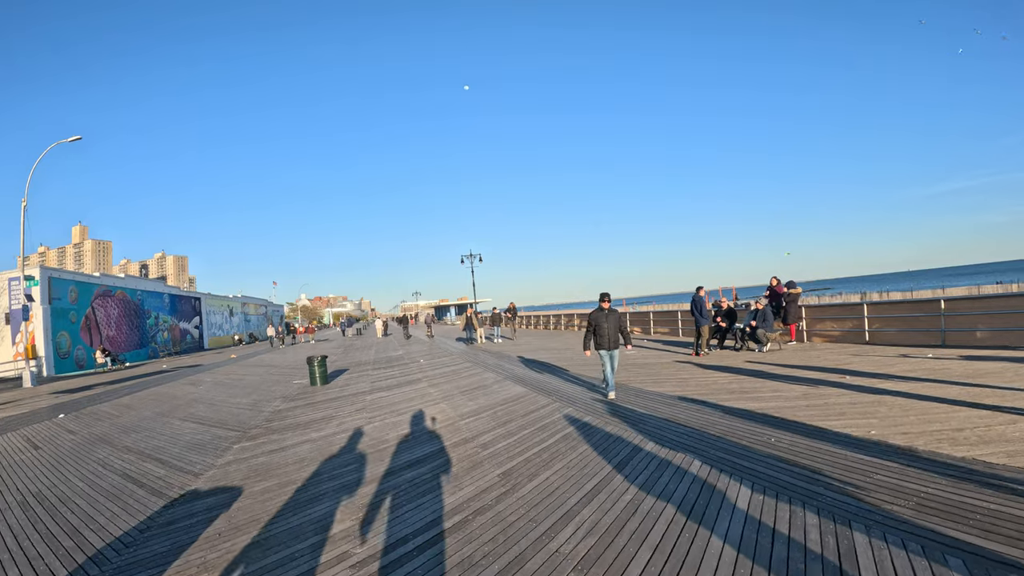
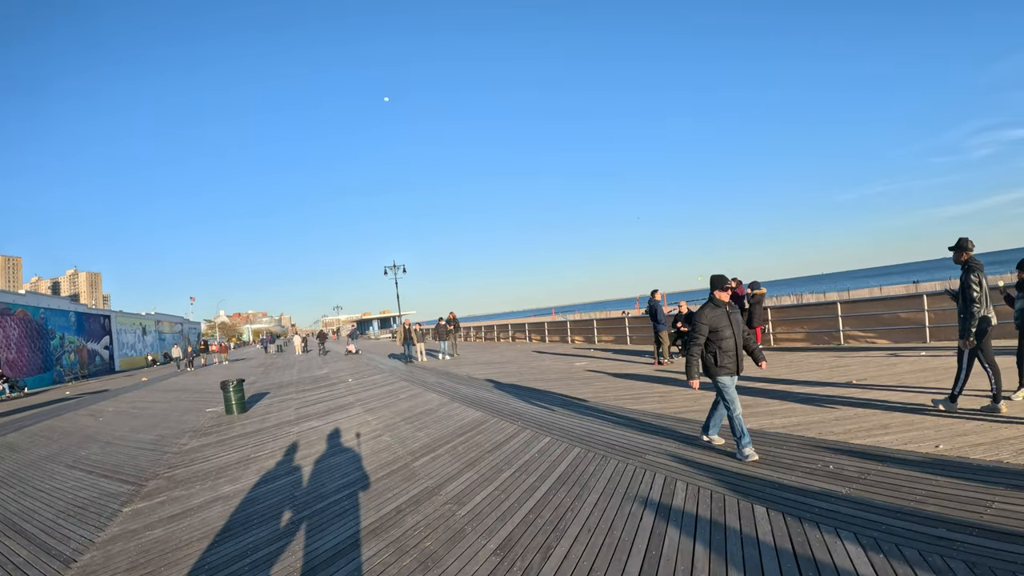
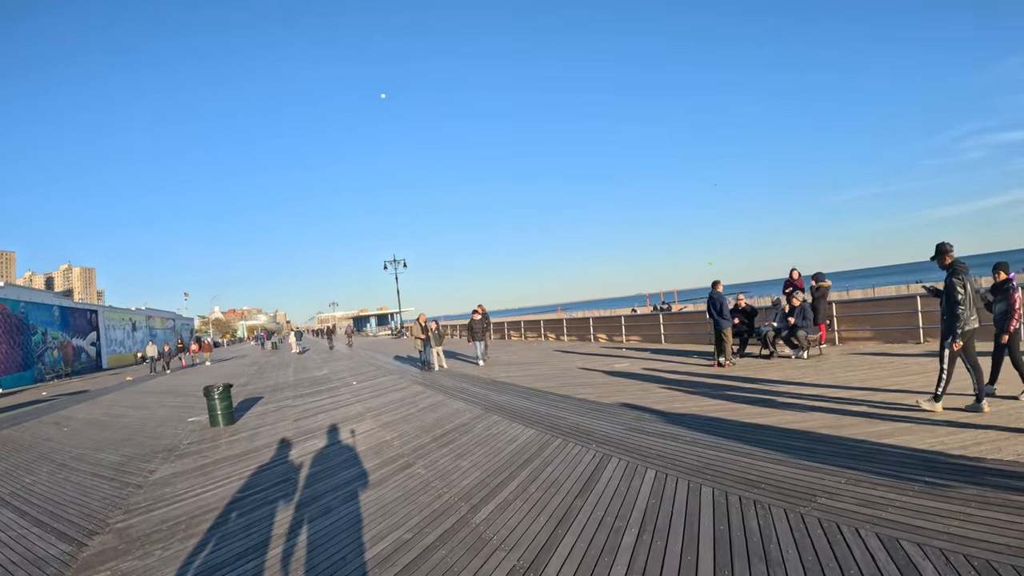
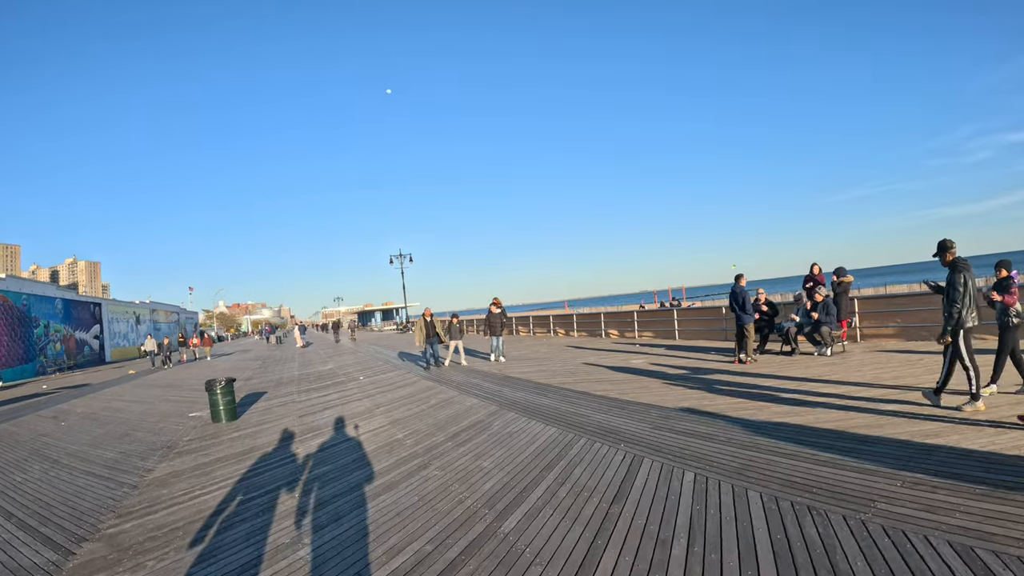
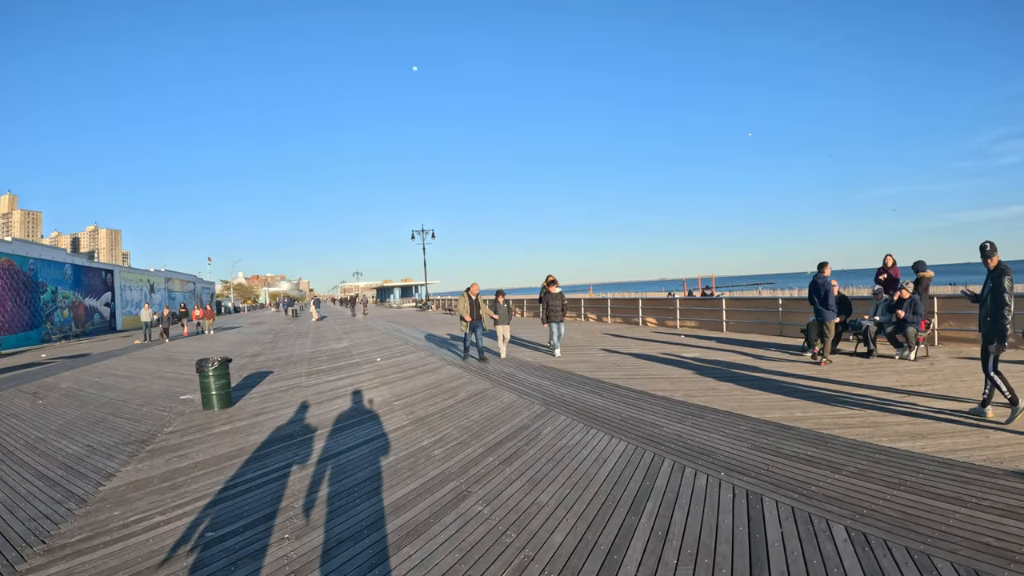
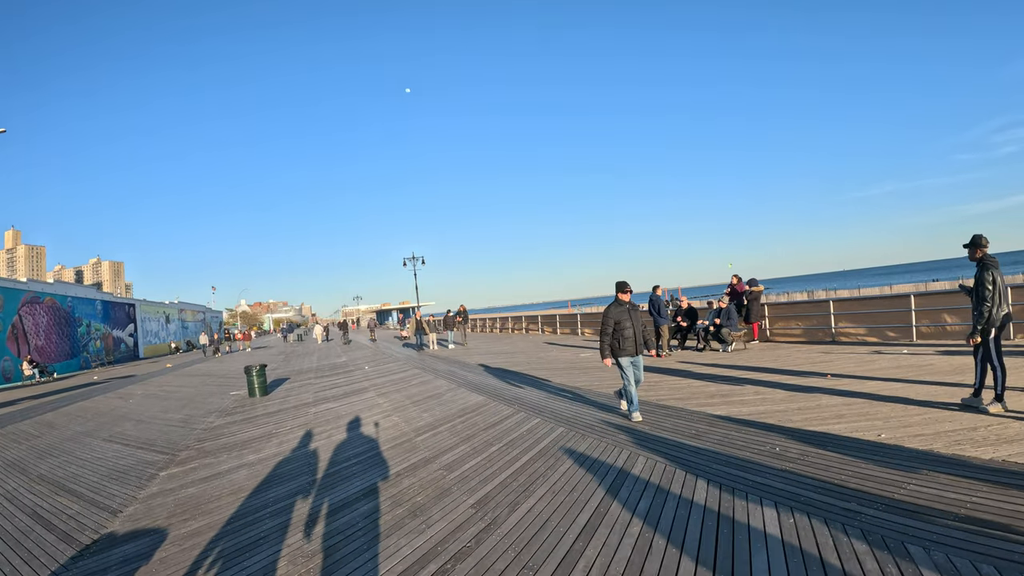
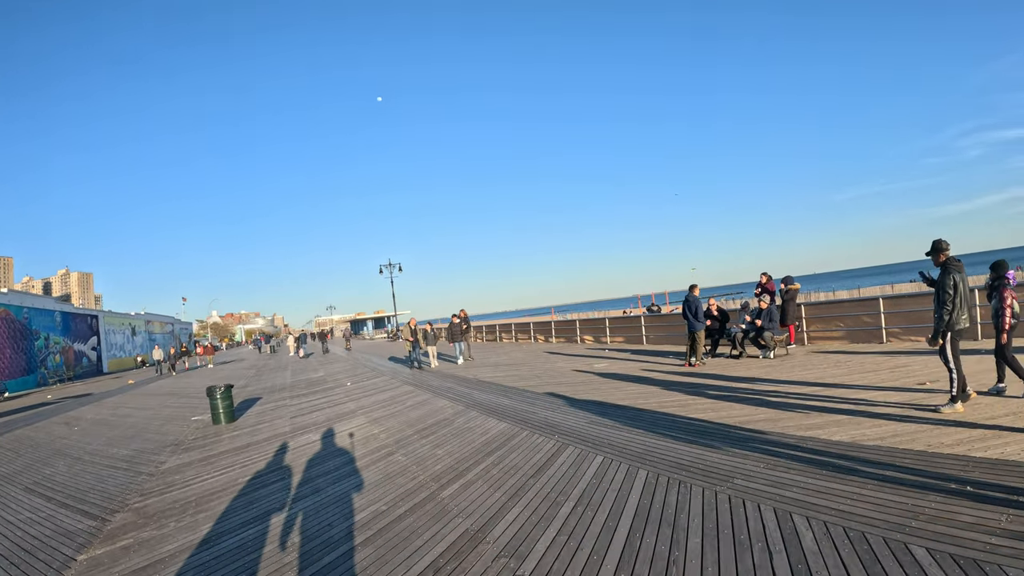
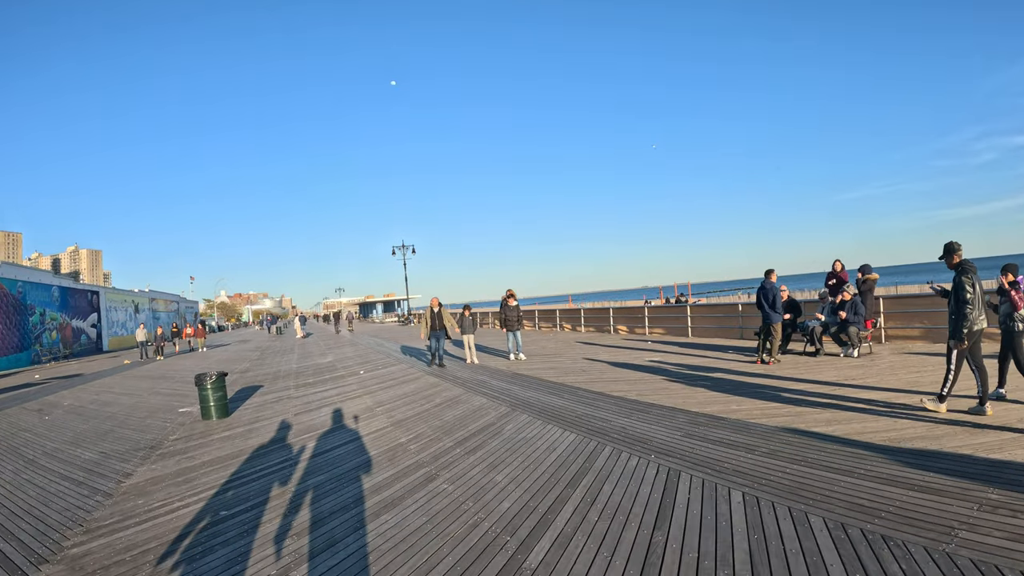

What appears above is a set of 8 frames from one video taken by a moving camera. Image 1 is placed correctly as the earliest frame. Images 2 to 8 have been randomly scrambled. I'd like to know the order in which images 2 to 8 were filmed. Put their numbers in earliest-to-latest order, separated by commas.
6, 2, 7, 3, 4, 8, 5
